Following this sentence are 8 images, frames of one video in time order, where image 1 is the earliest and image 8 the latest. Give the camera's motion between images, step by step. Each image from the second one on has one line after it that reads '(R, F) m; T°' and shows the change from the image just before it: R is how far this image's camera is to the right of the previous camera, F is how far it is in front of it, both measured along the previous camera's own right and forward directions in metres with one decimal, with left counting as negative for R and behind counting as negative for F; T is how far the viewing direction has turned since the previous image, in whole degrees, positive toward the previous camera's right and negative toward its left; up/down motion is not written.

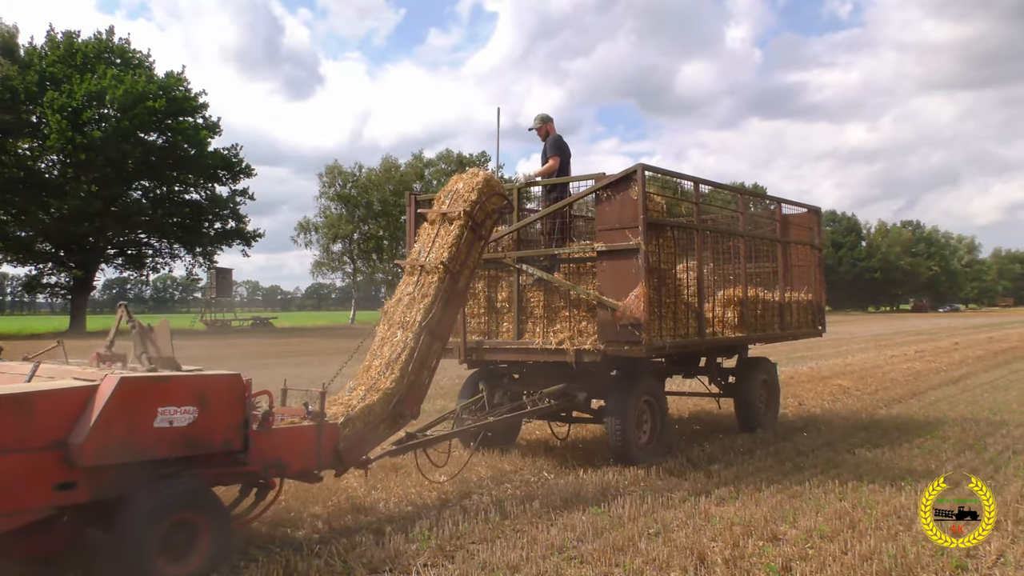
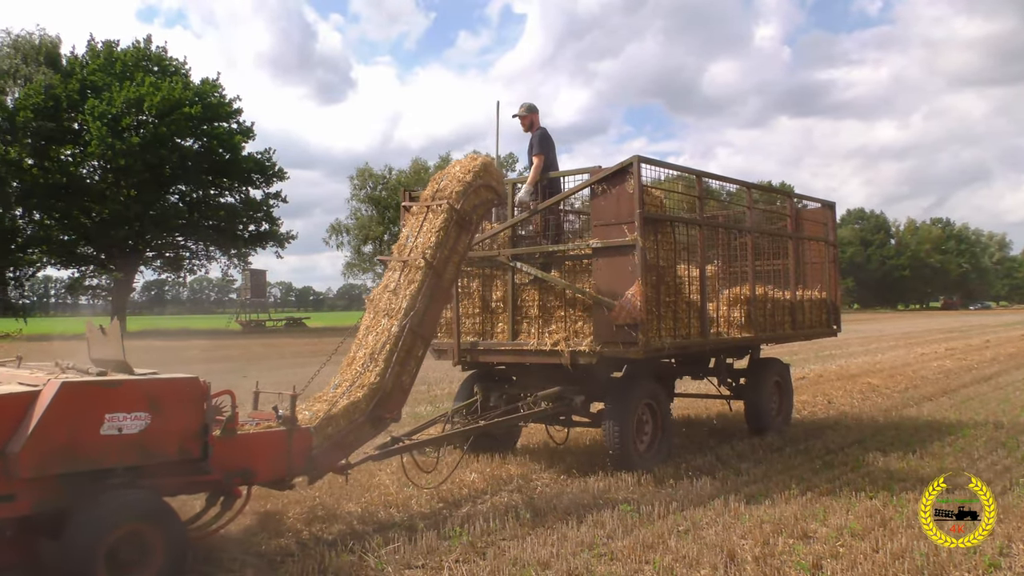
(+0.3, +0.3) m; -2°
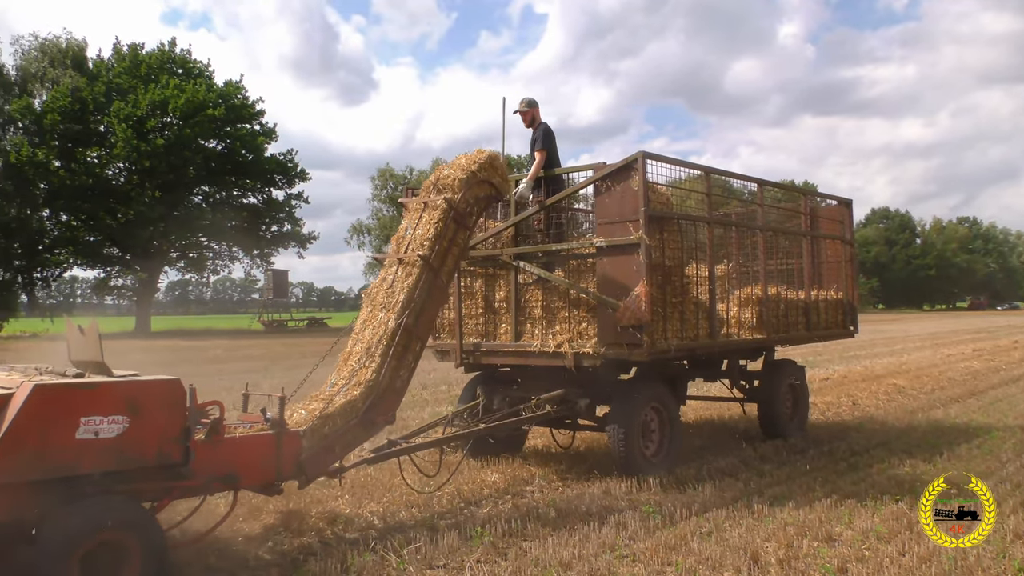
(+0.2, +0.2) m; -1°
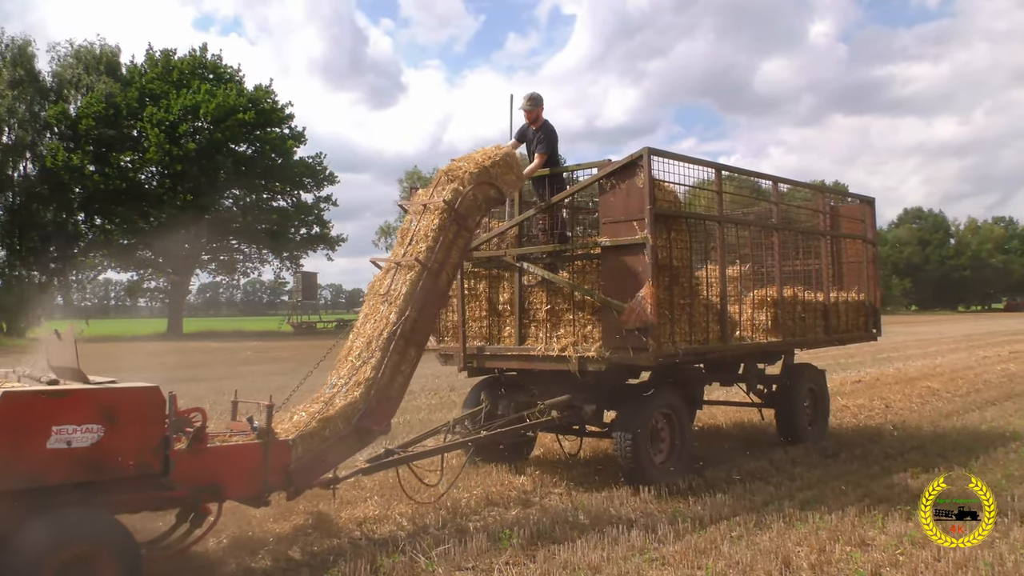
(+0.2, +0.2) m; -2°
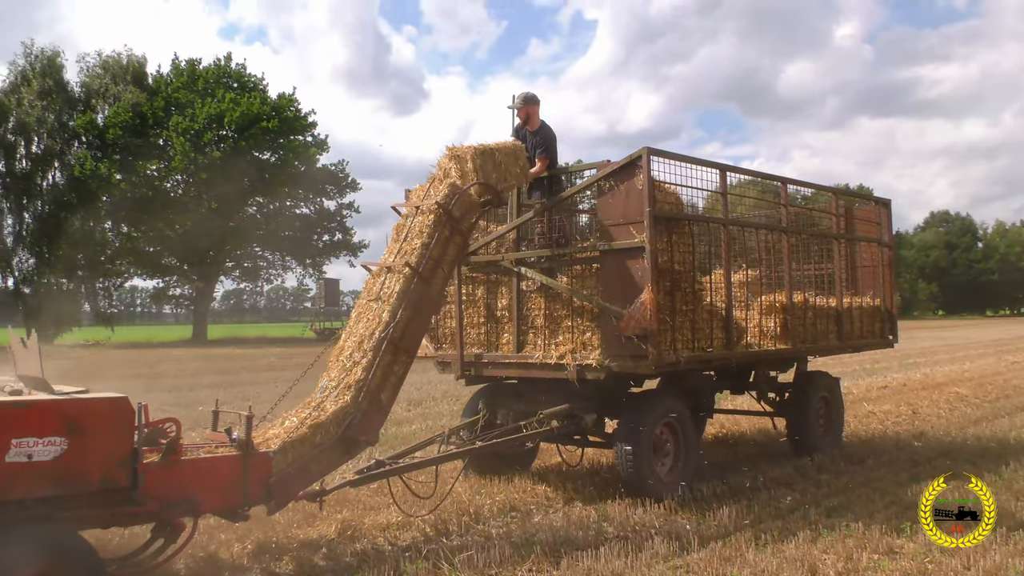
(+0.2, +0.2) m; -2°
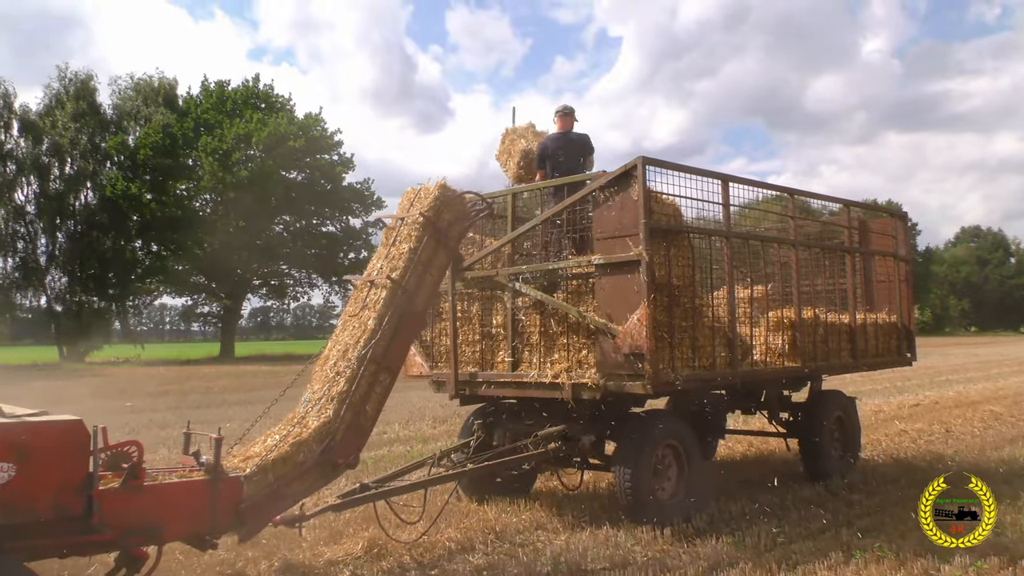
(+0.3, +0.3) m; -2°
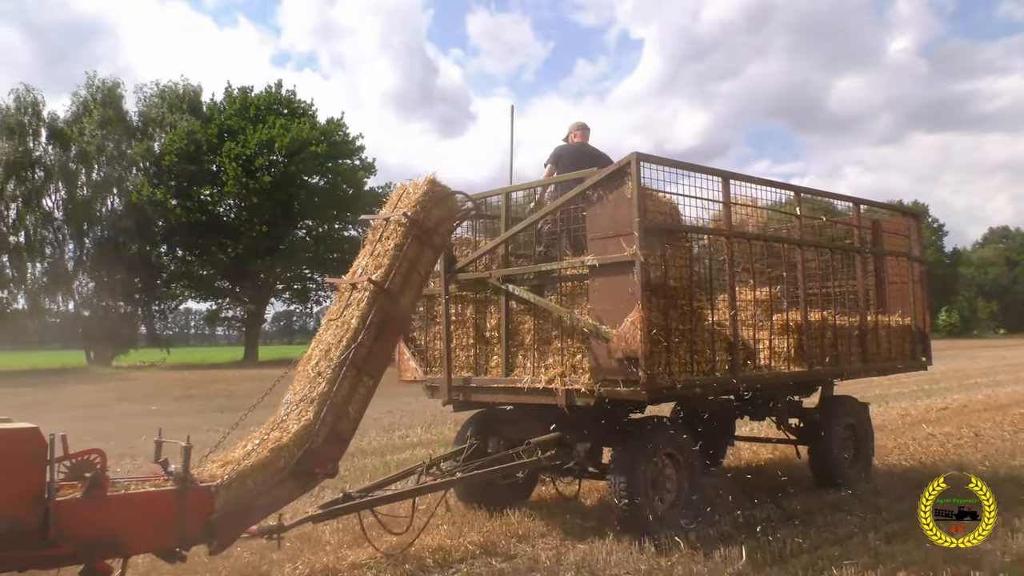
(+0.2, +0.2) m; -2°
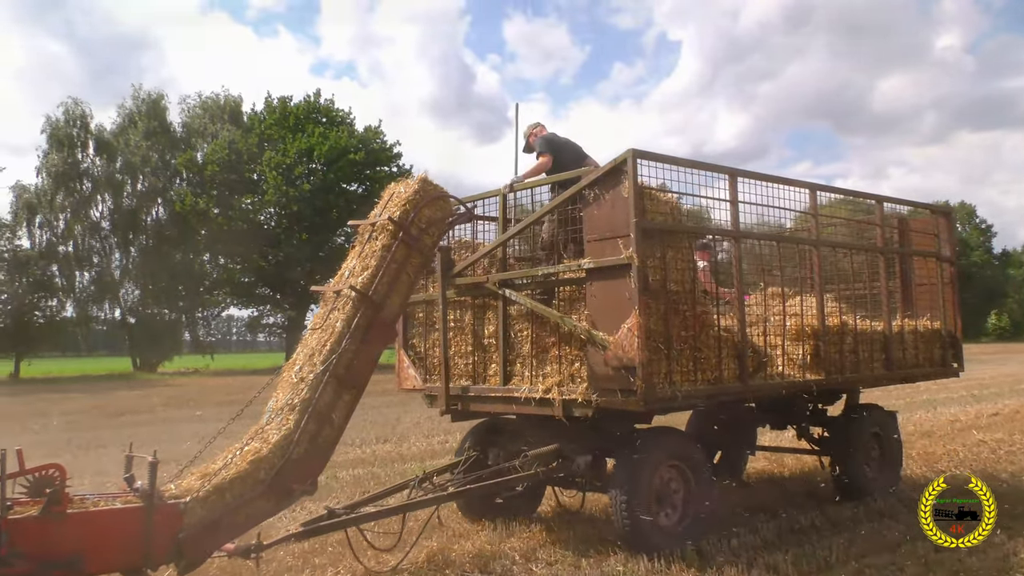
(+0.3, +0.3) m; -3°
